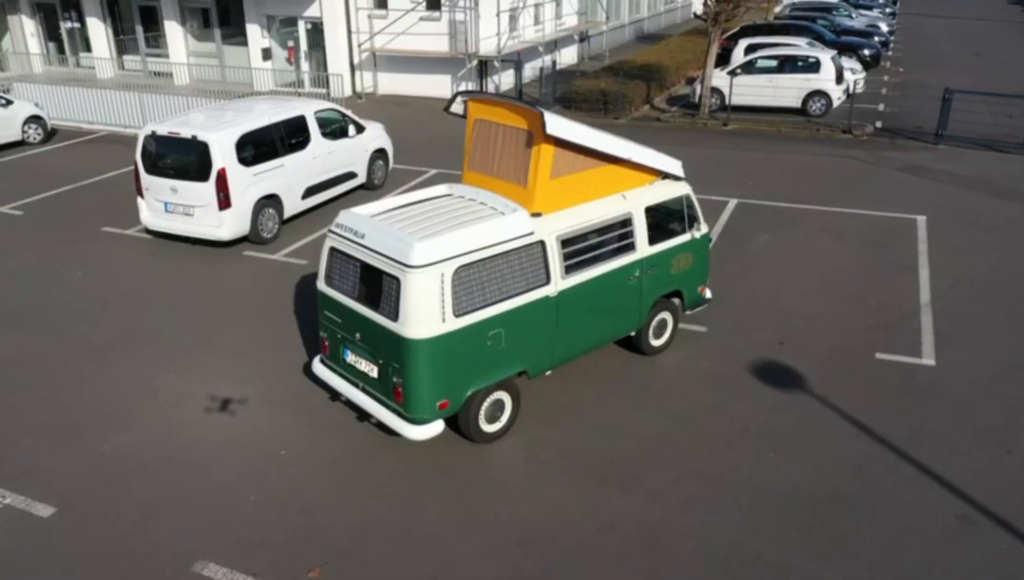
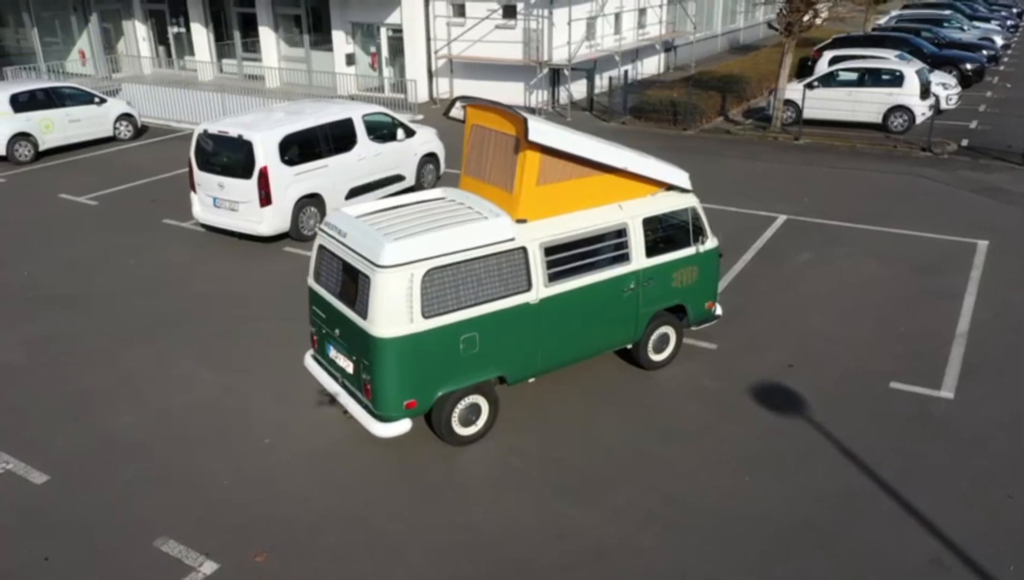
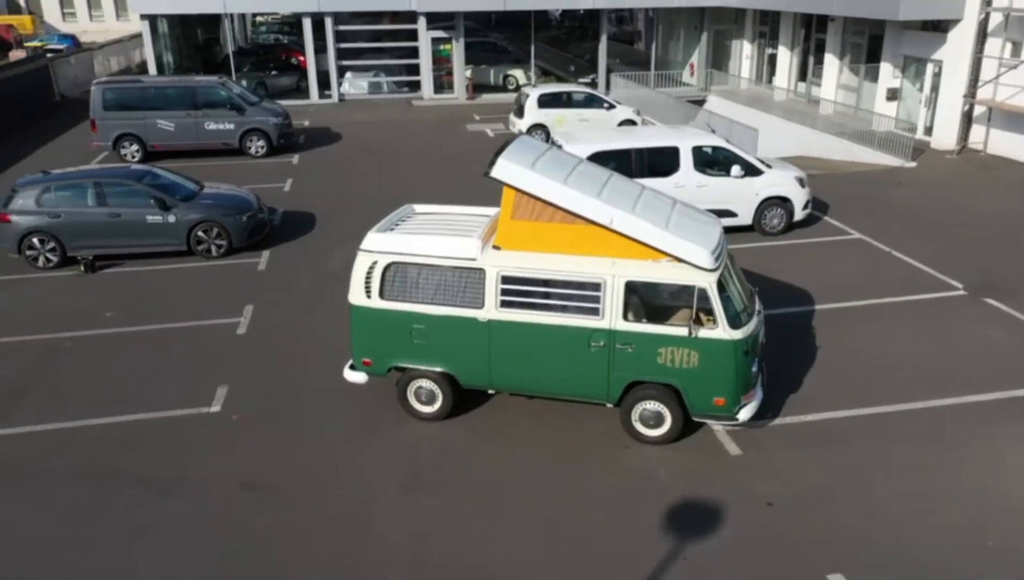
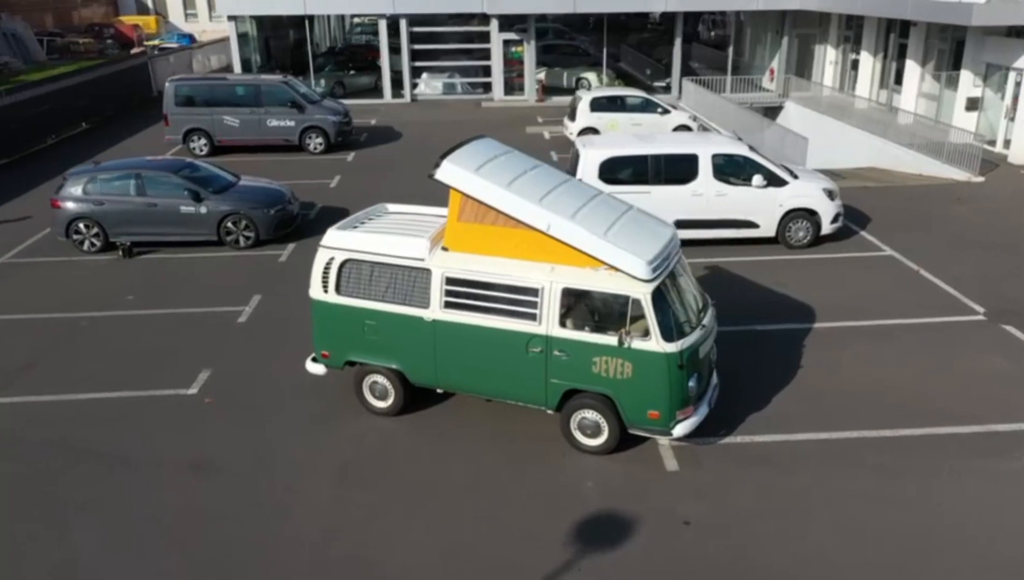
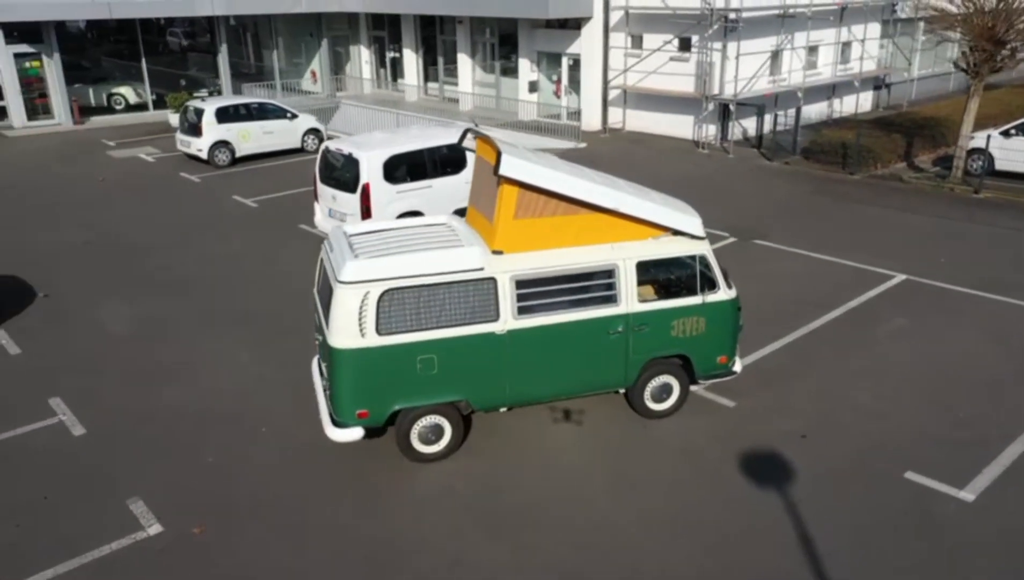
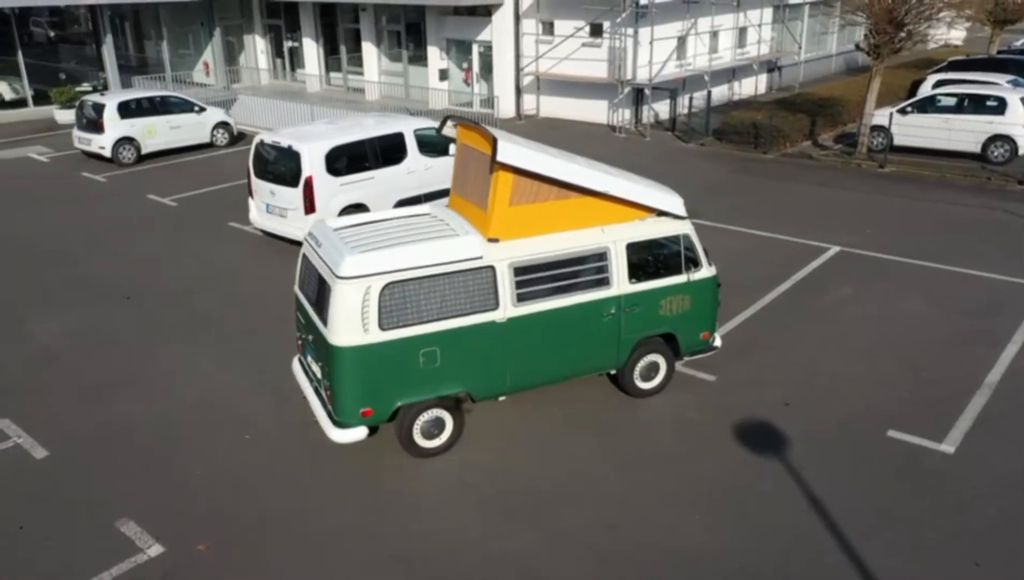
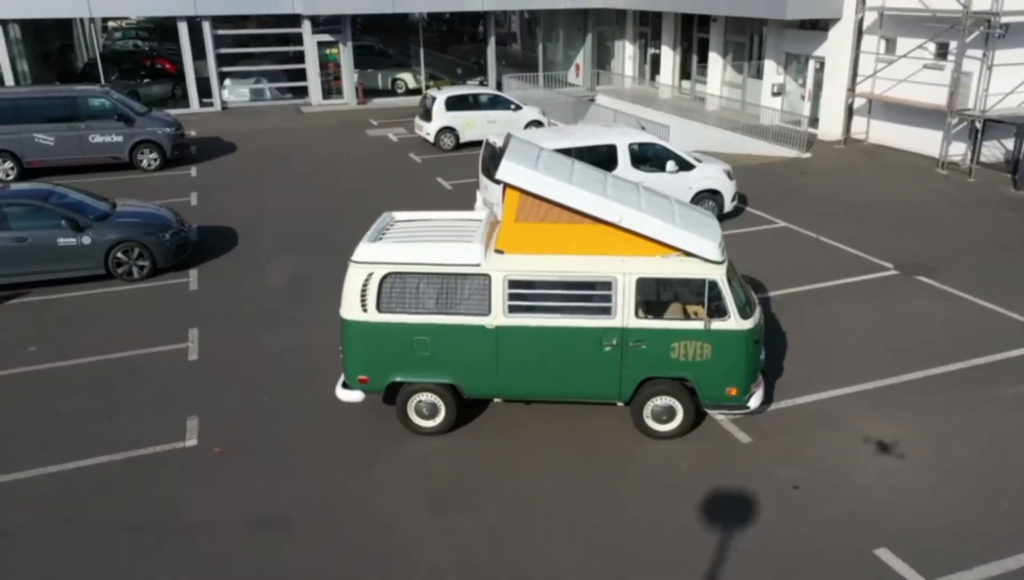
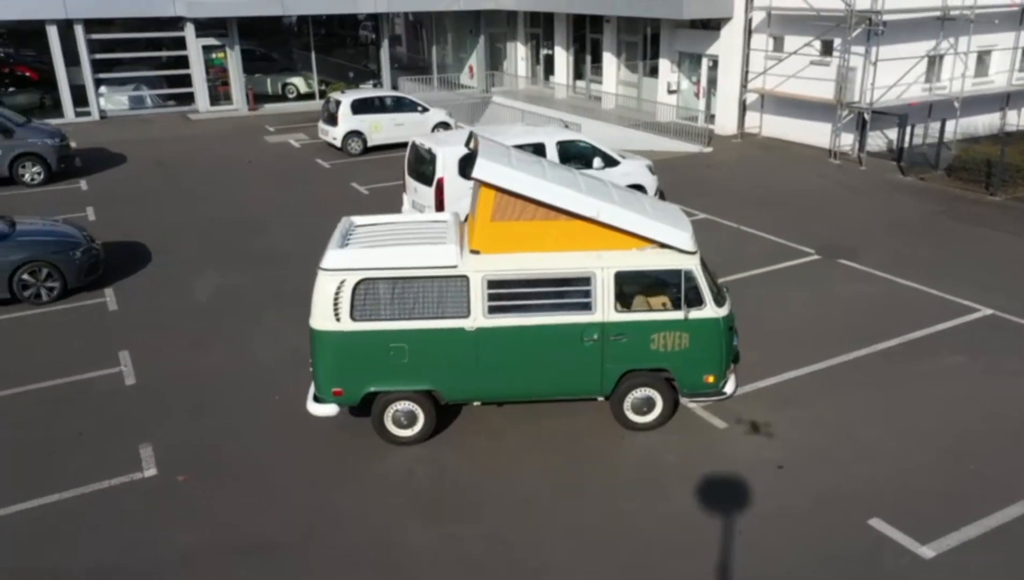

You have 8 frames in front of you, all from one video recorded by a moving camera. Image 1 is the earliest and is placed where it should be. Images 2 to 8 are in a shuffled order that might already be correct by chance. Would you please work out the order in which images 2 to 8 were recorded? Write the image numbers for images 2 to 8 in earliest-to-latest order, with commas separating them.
2, 6, 5, 8, 7, 3, 4
